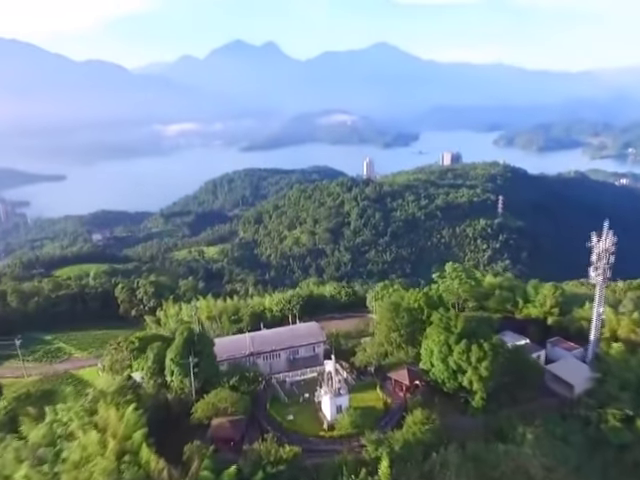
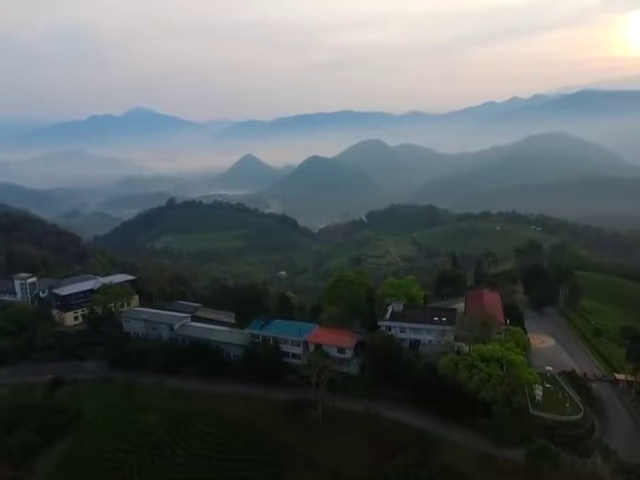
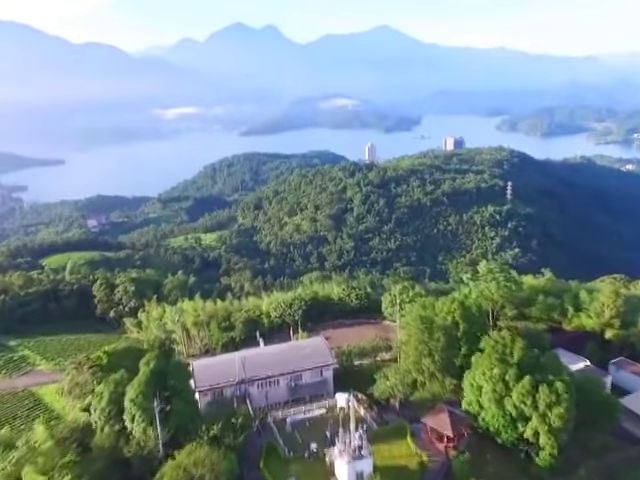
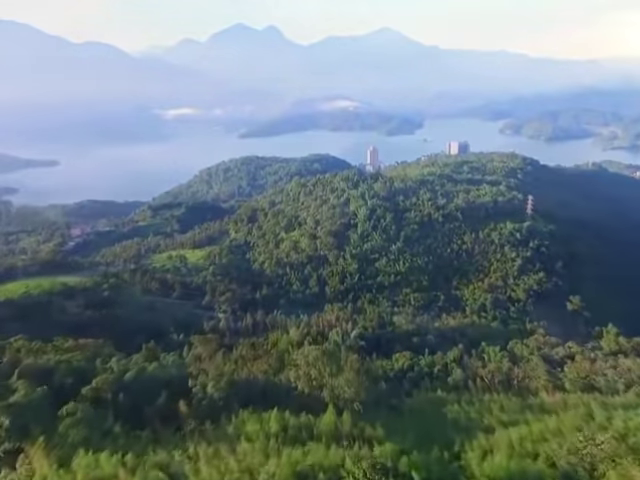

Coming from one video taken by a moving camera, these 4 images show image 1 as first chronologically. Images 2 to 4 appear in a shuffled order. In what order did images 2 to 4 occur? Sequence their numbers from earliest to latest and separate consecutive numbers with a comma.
3, 4, 2
